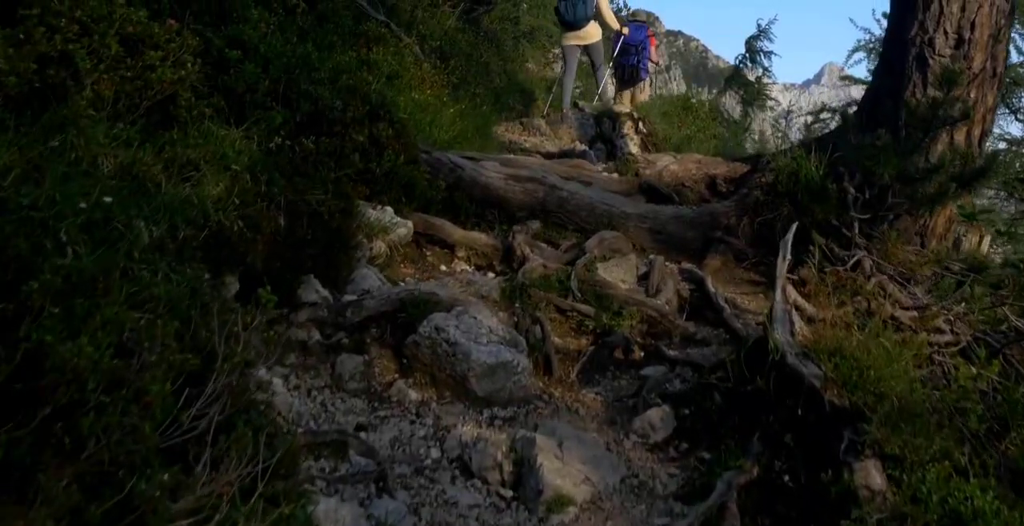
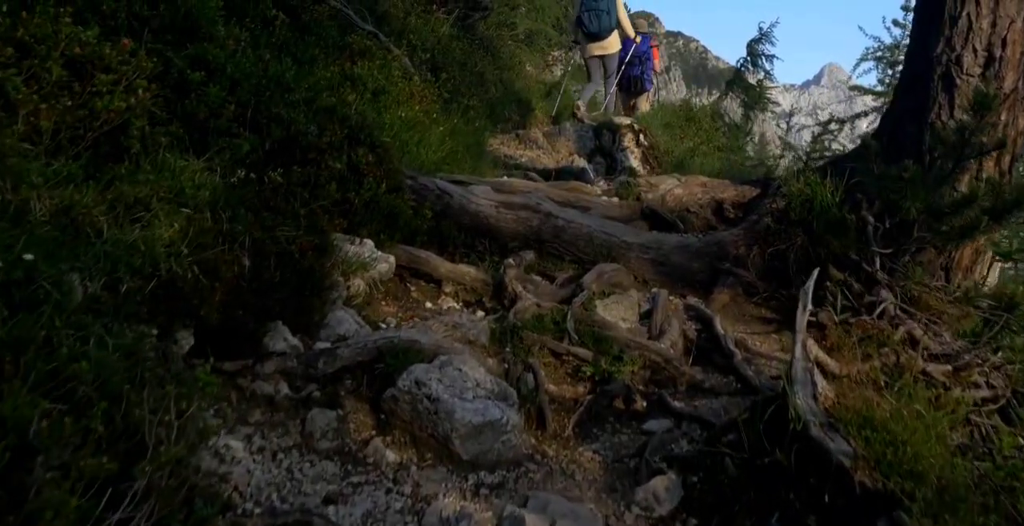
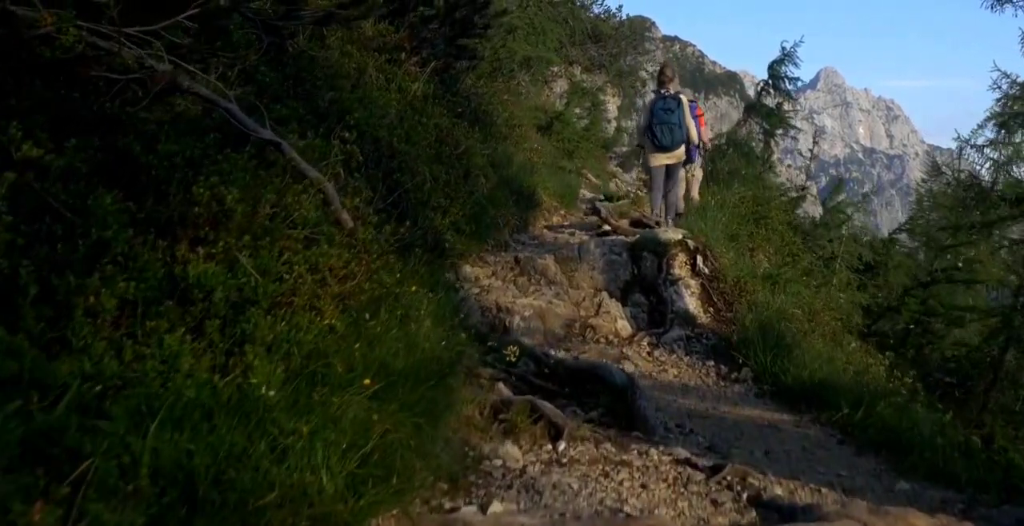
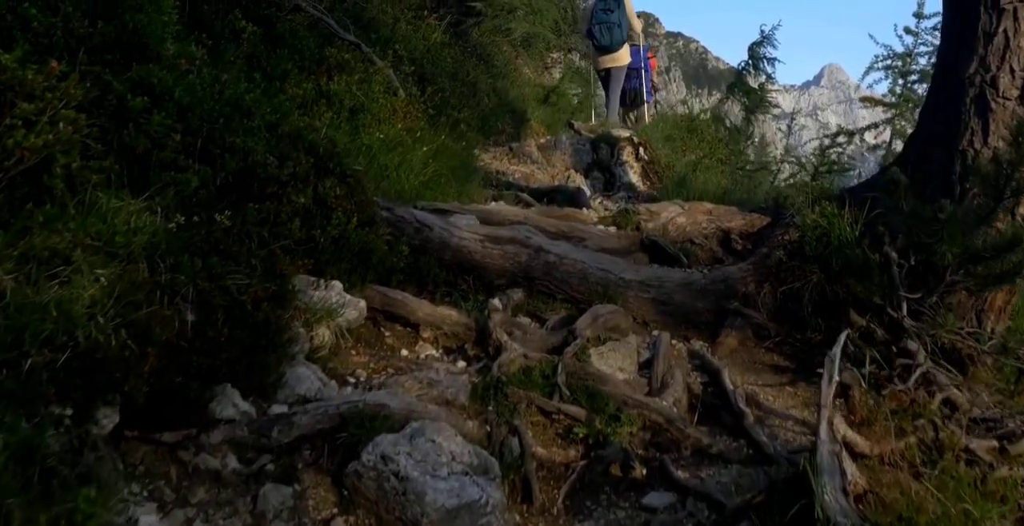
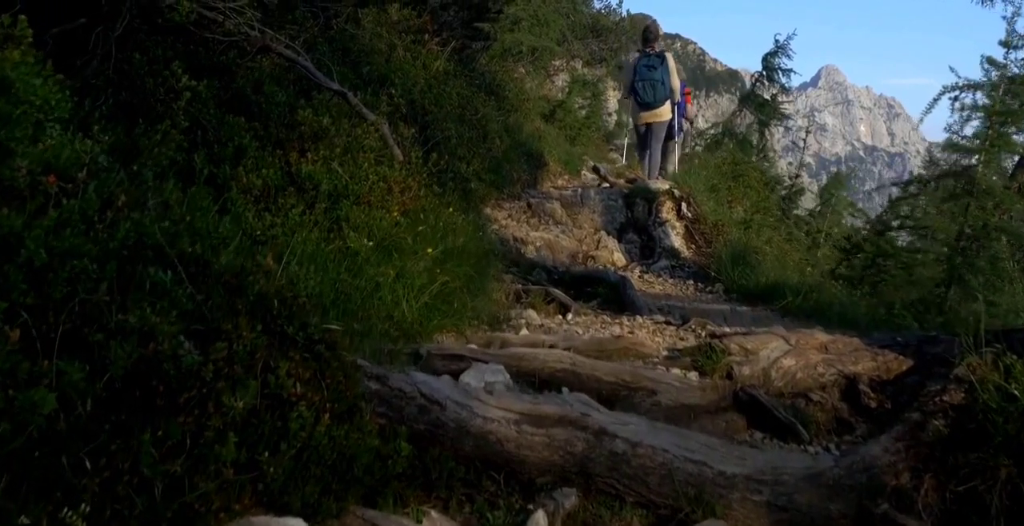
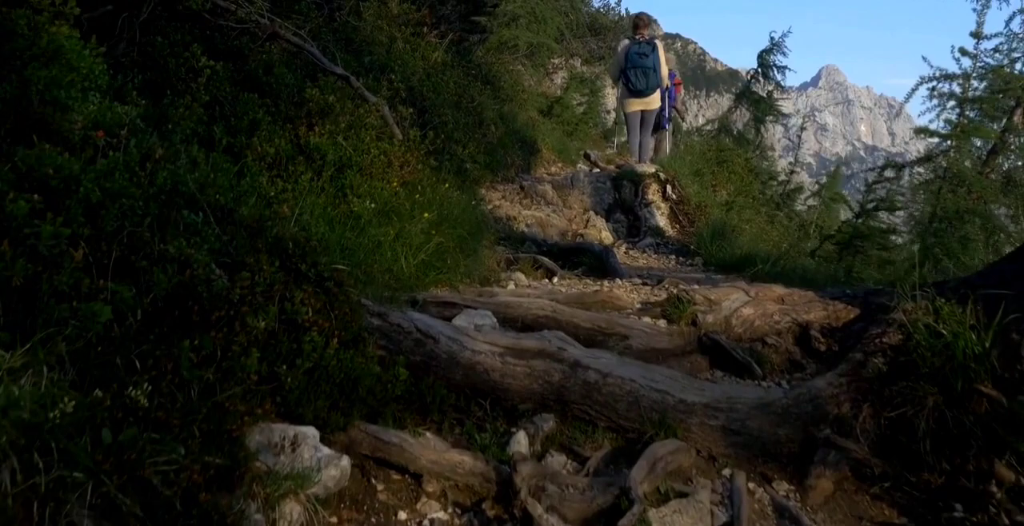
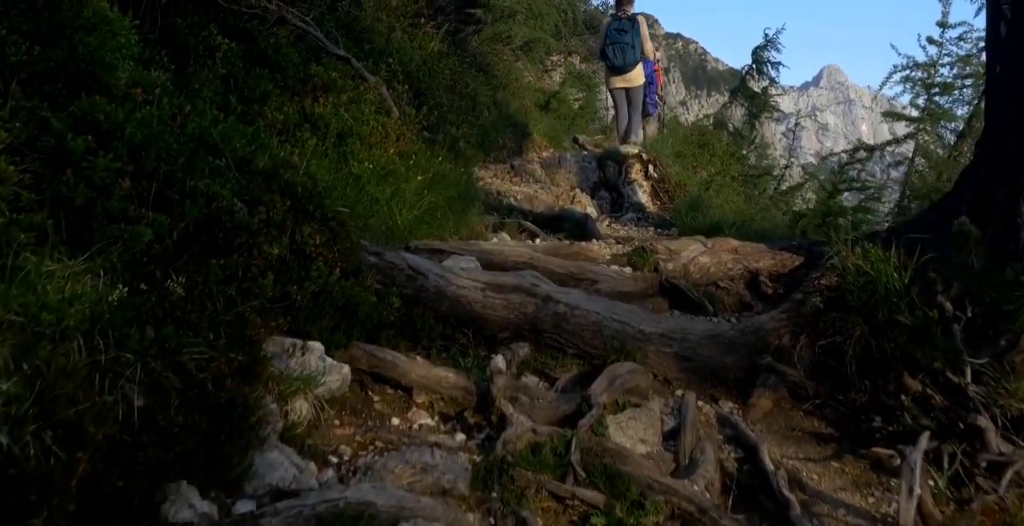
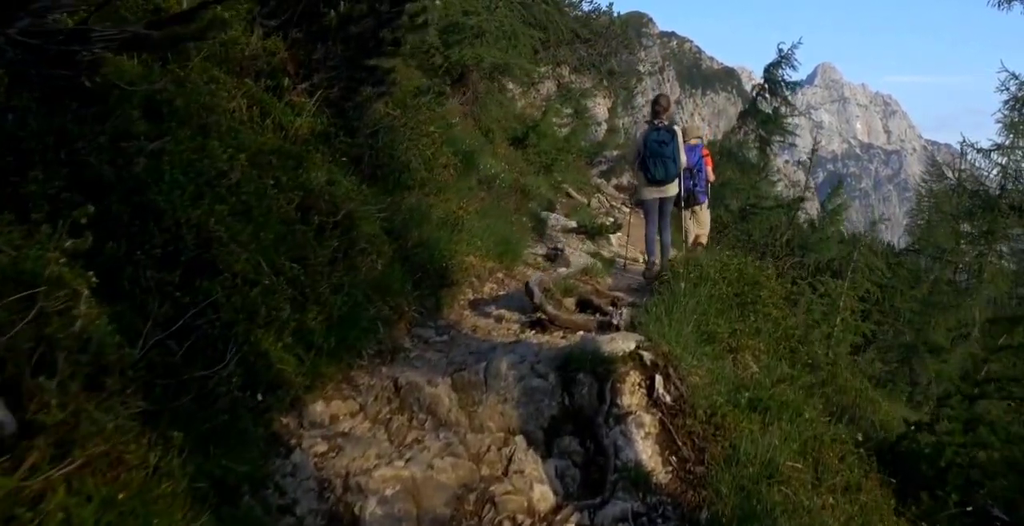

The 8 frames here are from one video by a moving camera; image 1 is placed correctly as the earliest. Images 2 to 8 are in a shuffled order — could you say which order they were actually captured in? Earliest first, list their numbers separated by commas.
2, 4, 7, 6, 5, 3, 8
